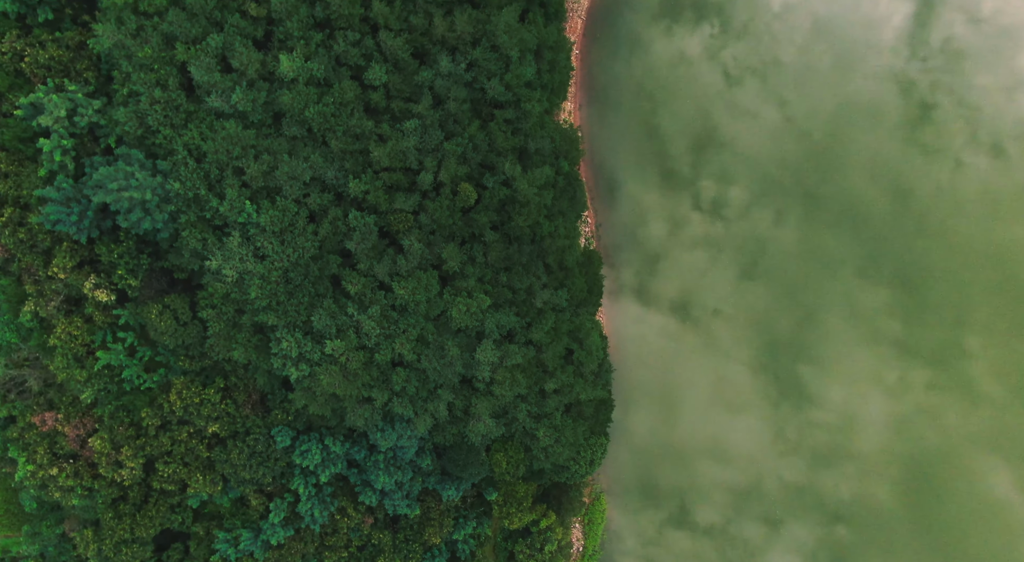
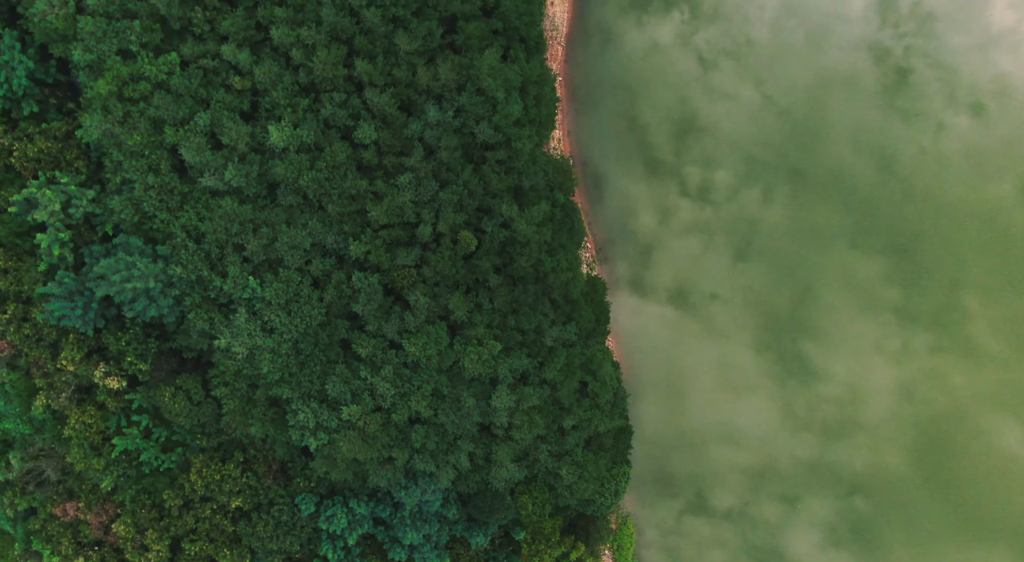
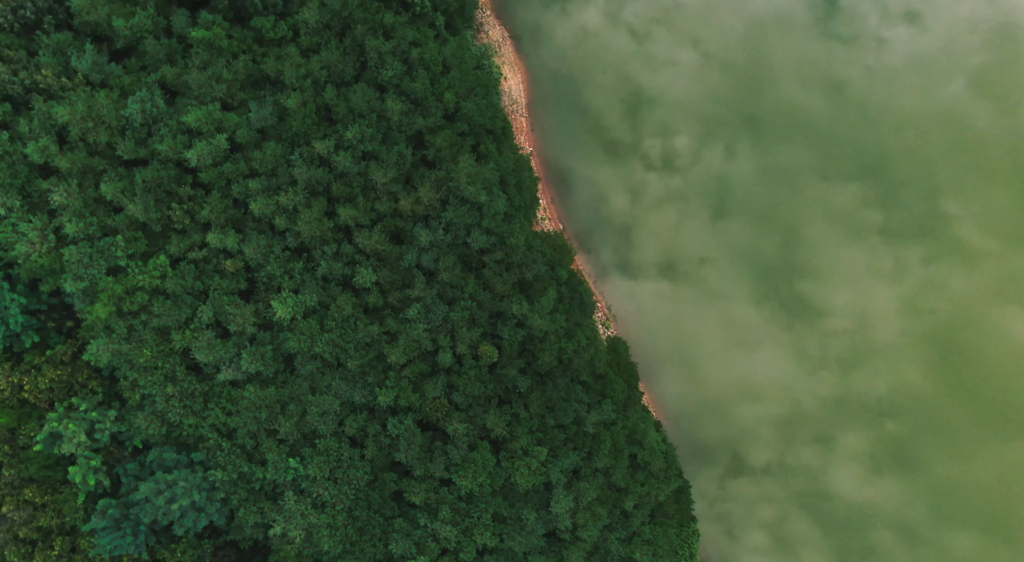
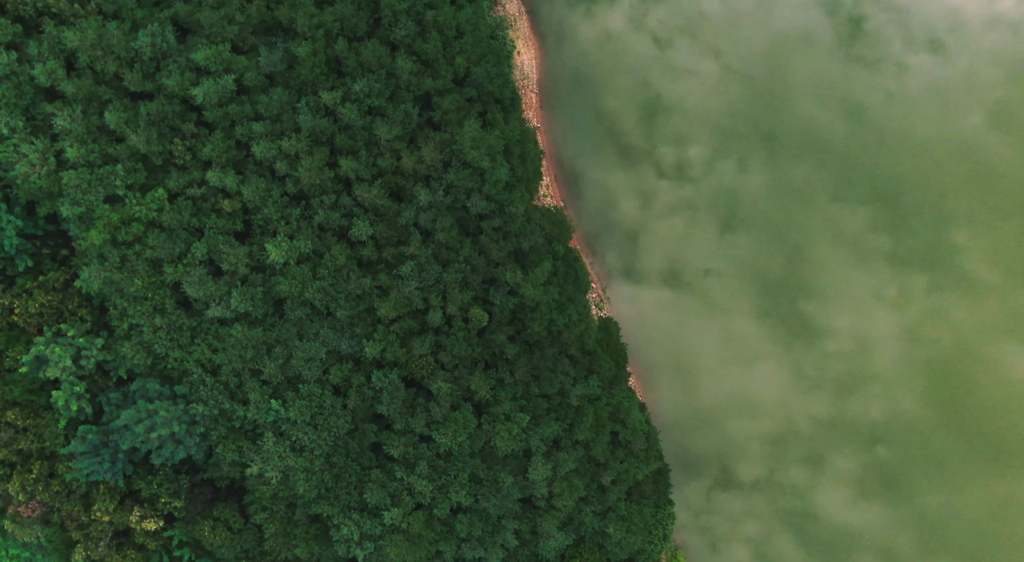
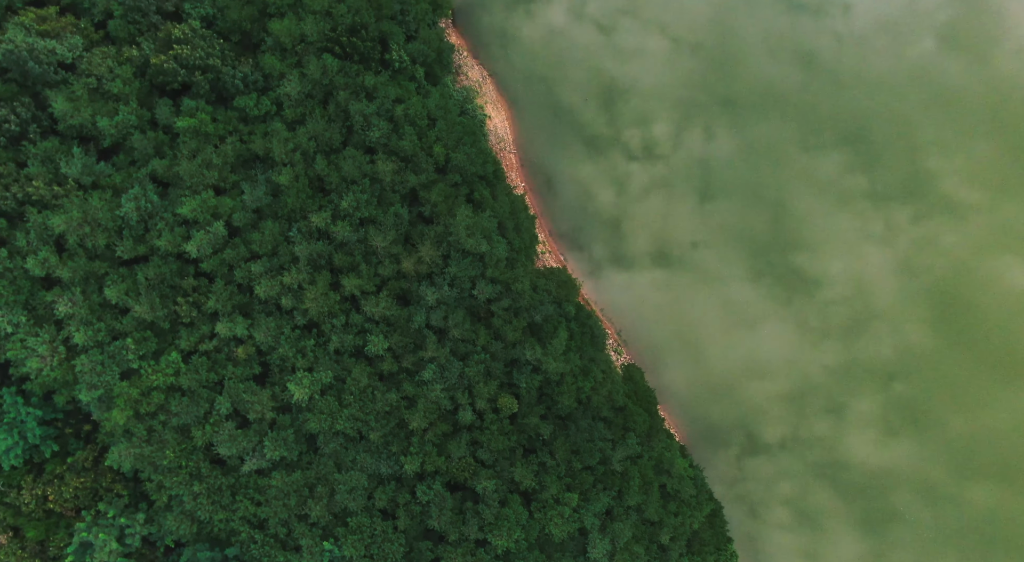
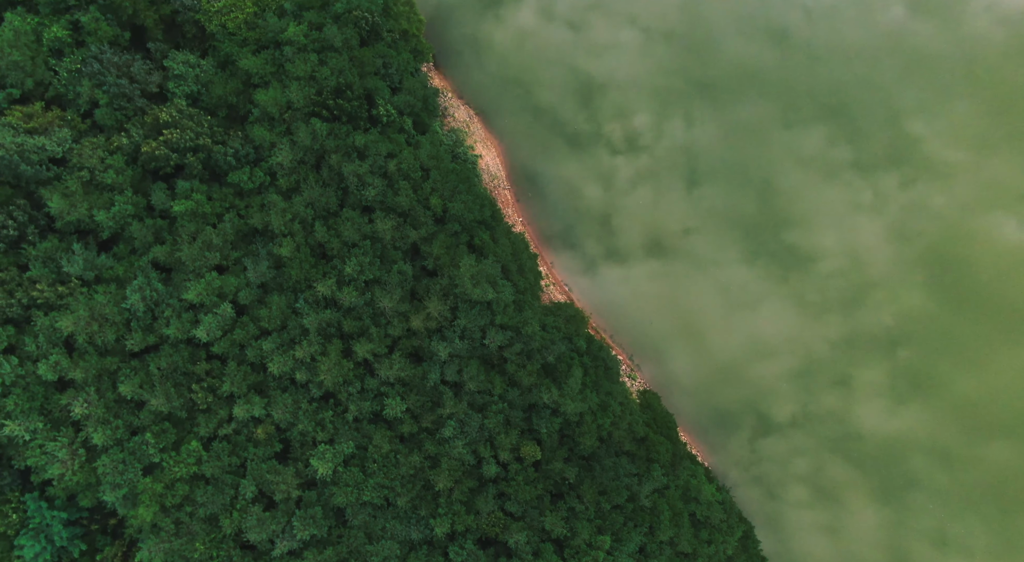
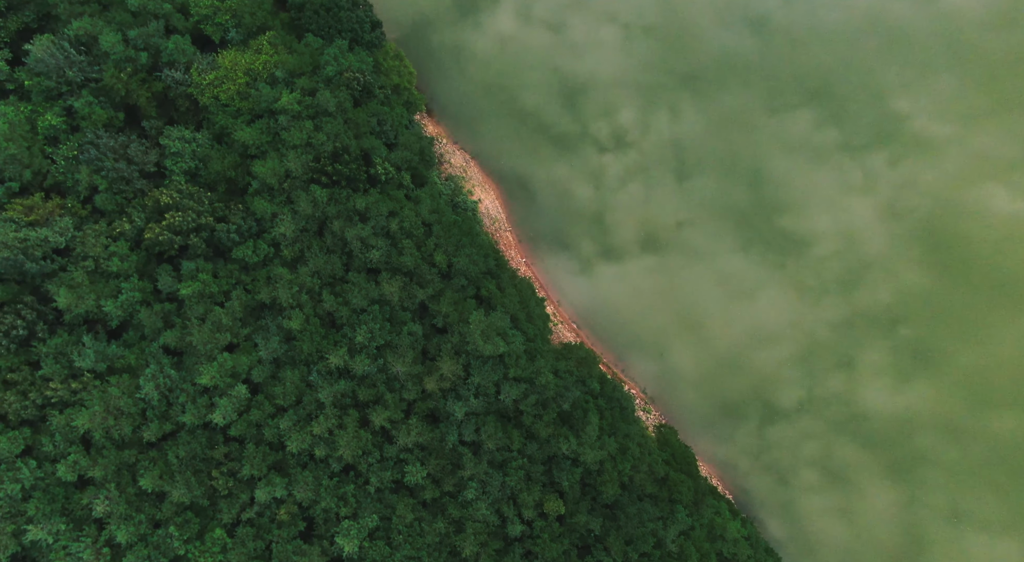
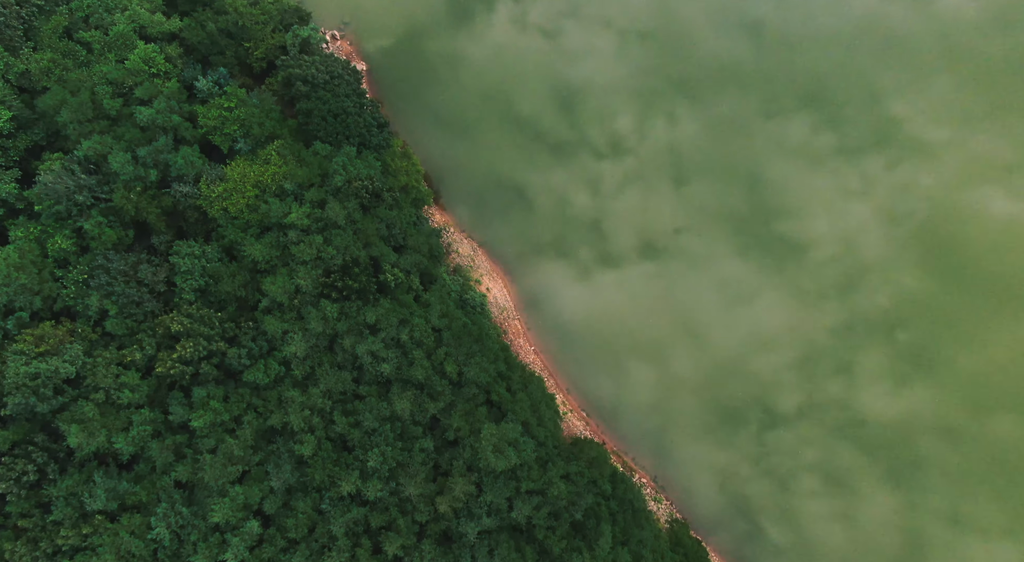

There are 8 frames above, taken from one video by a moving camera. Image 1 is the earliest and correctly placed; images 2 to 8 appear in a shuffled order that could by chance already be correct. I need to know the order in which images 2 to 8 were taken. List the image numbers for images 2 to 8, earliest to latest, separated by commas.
2, 4, 3, 5, 6, 7, 8
